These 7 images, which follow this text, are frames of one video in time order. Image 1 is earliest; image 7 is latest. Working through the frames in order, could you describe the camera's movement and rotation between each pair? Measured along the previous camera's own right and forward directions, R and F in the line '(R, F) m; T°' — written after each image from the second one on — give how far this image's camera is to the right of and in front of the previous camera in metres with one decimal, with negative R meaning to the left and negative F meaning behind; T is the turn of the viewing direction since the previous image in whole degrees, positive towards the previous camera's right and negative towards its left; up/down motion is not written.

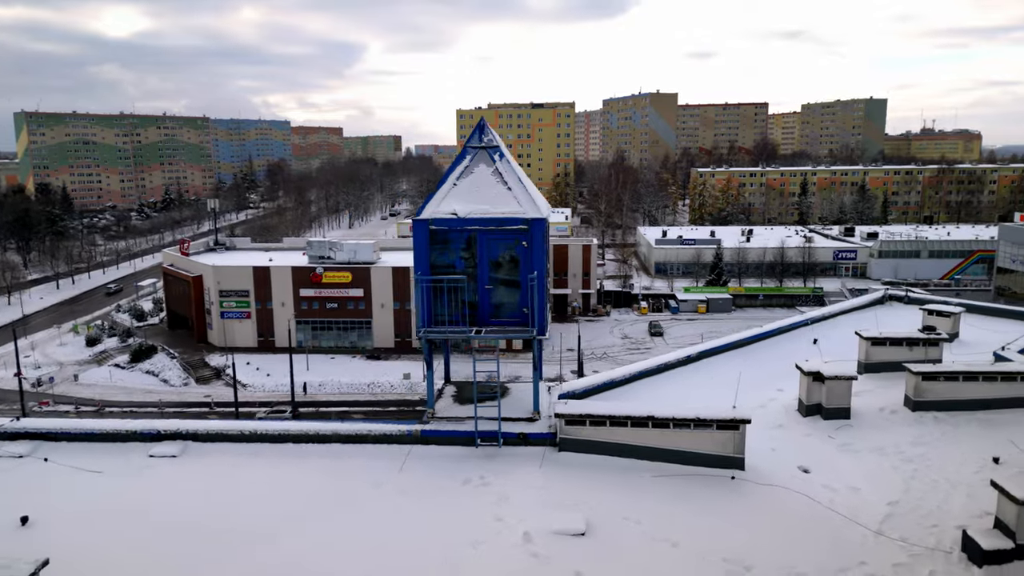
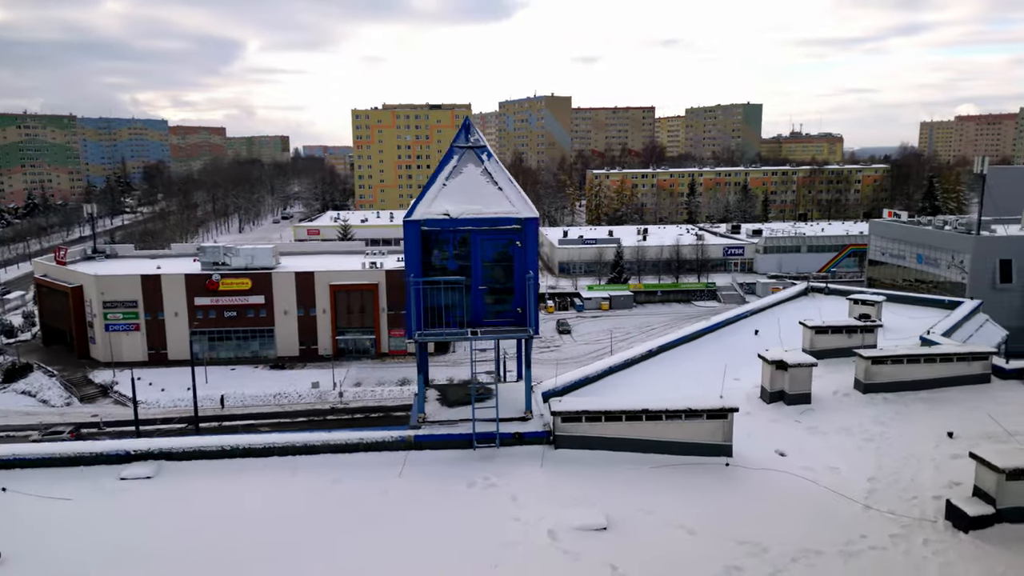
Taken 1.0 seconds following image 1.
(-1.0, +0.1) m; +8°
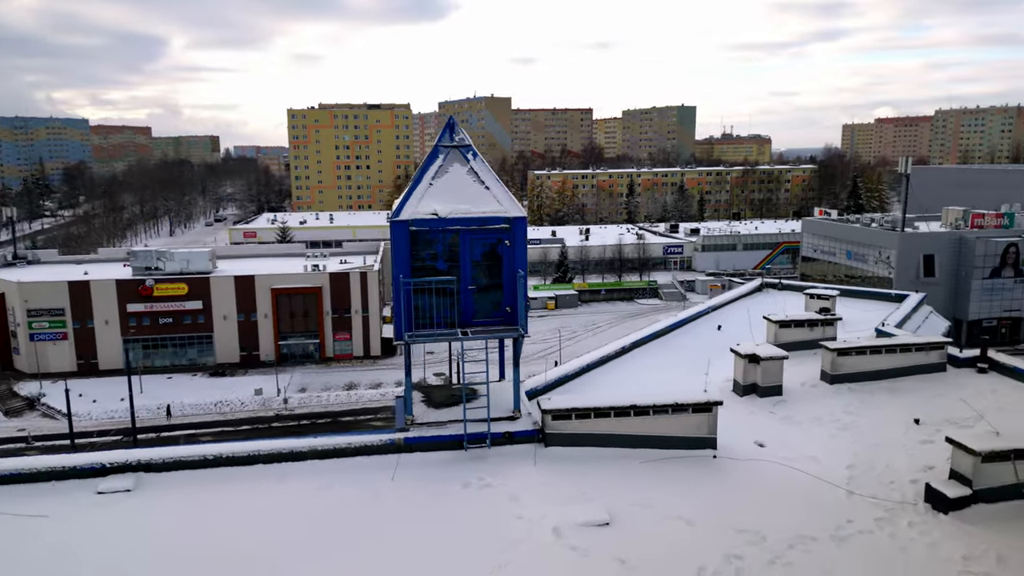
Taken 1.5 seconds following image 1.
(-0.5, 0.0) m; +5°
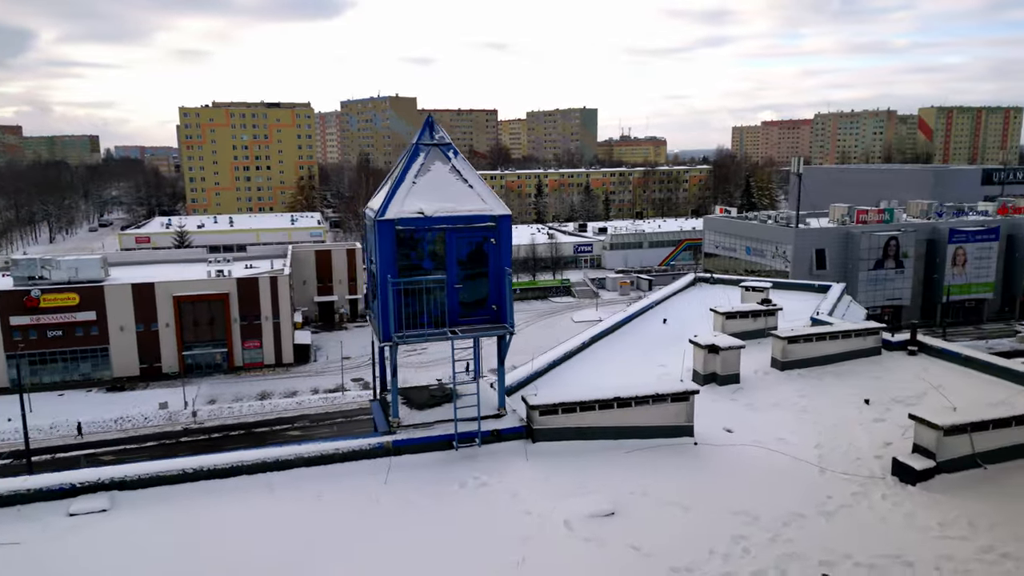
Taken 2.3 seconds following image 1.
(-0.8, 0.0) m; +7°
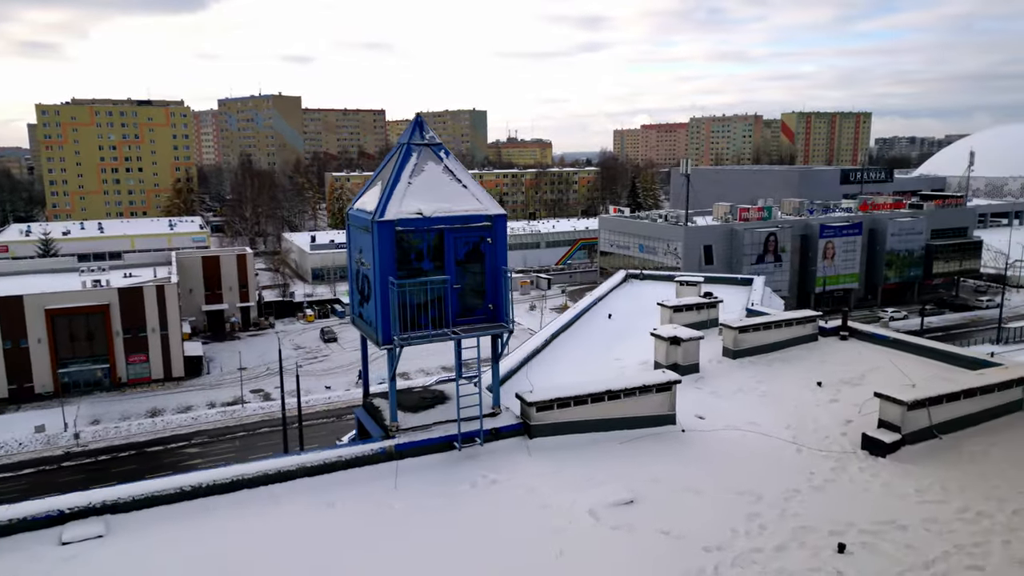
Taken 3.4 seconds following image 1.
(-1.1, 0.0) m; +9°
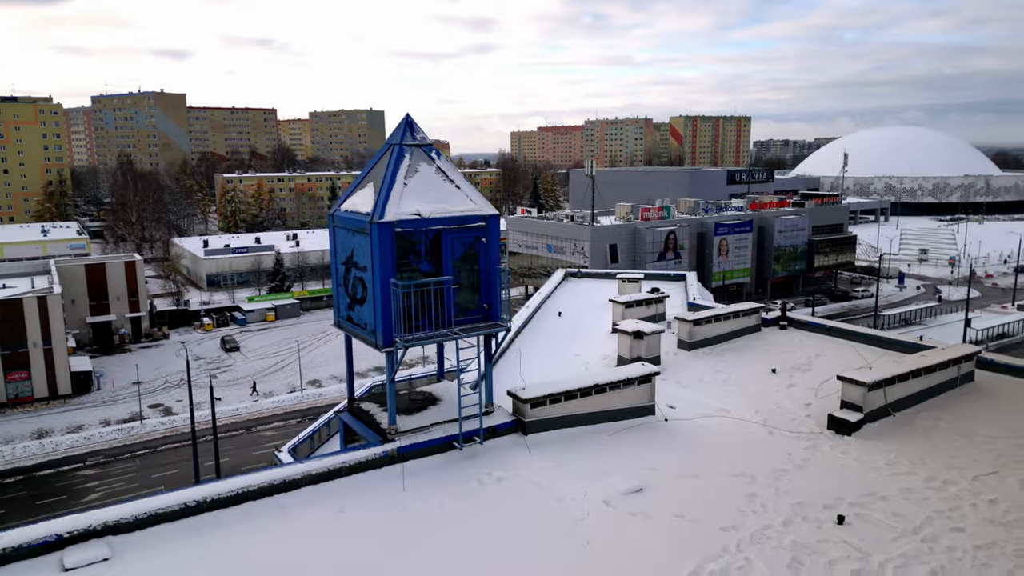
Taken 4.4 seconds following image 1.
(-1.0, 0.0) m; +8°
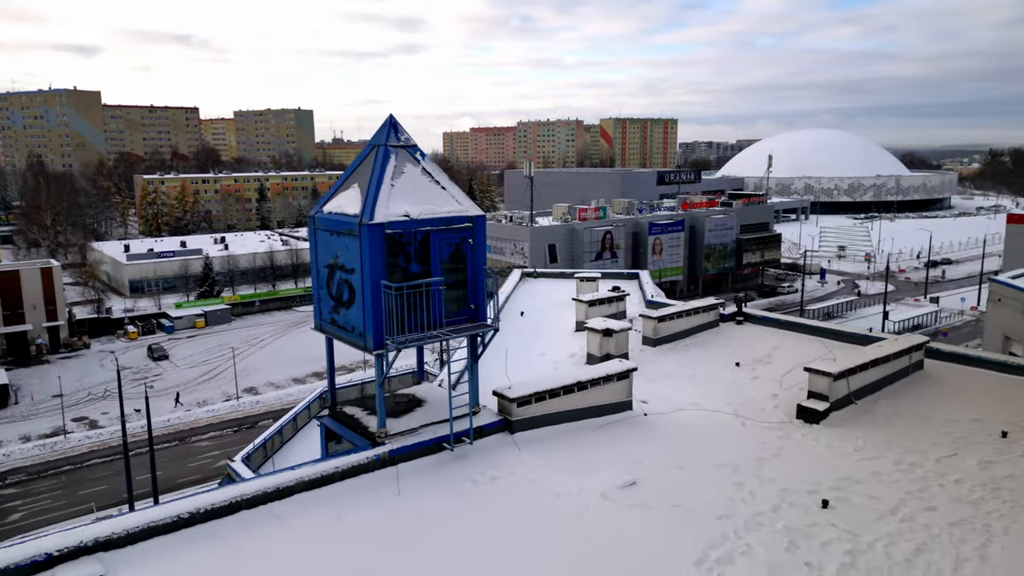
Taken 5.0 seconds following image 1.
(-0.6, 0.0) m; +5°
